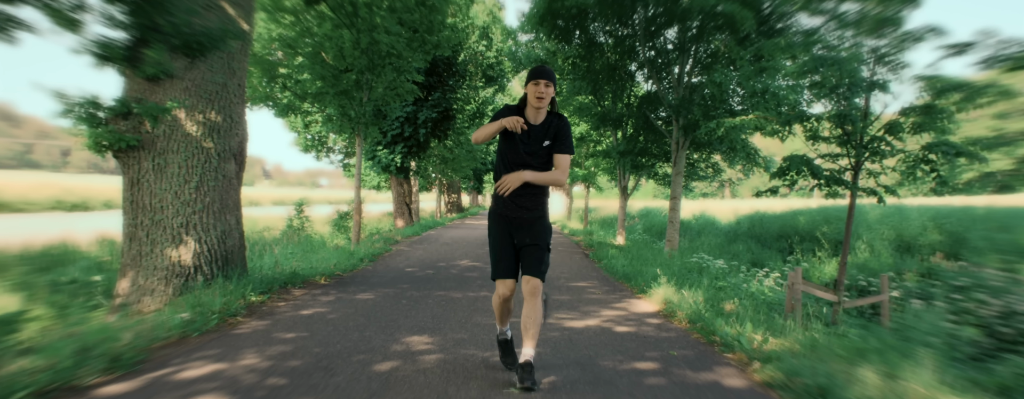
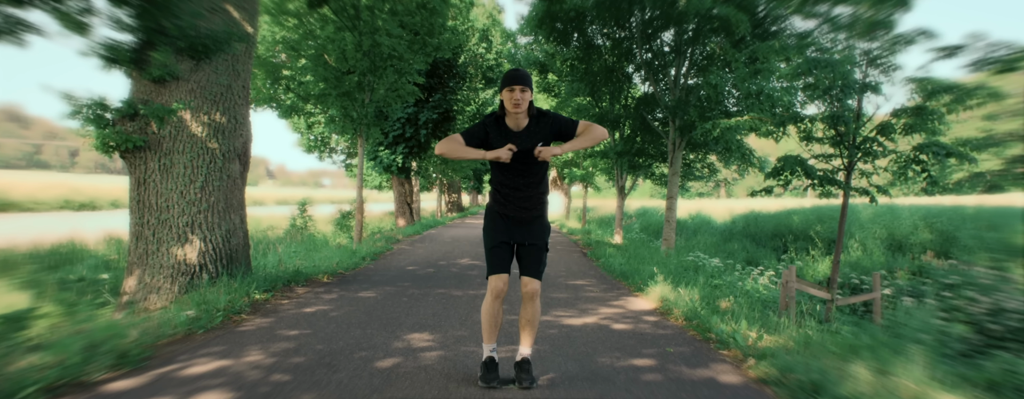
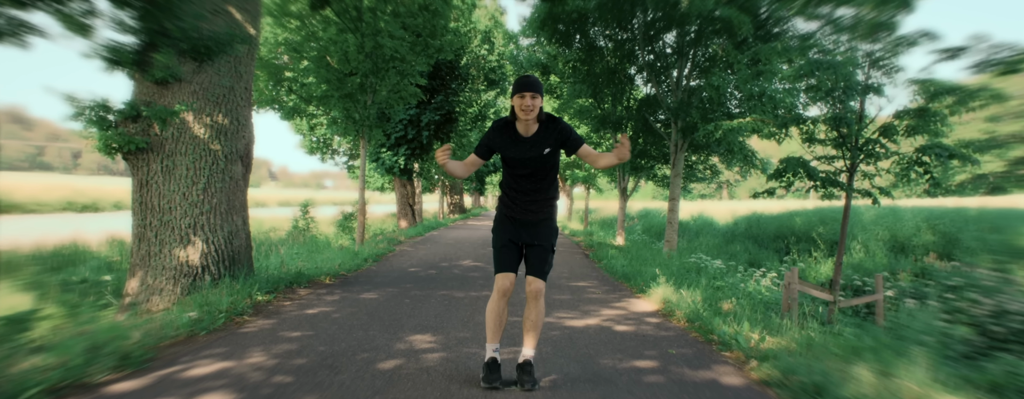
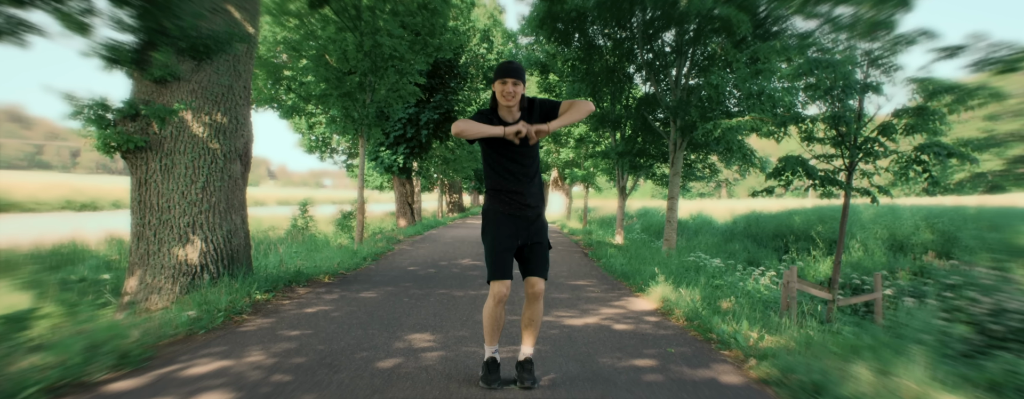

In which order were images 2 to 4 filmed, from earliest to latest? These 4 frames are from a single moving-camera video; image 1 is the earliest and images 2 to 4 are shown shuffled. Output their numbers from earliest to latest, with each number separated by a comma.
3, 2, 4
